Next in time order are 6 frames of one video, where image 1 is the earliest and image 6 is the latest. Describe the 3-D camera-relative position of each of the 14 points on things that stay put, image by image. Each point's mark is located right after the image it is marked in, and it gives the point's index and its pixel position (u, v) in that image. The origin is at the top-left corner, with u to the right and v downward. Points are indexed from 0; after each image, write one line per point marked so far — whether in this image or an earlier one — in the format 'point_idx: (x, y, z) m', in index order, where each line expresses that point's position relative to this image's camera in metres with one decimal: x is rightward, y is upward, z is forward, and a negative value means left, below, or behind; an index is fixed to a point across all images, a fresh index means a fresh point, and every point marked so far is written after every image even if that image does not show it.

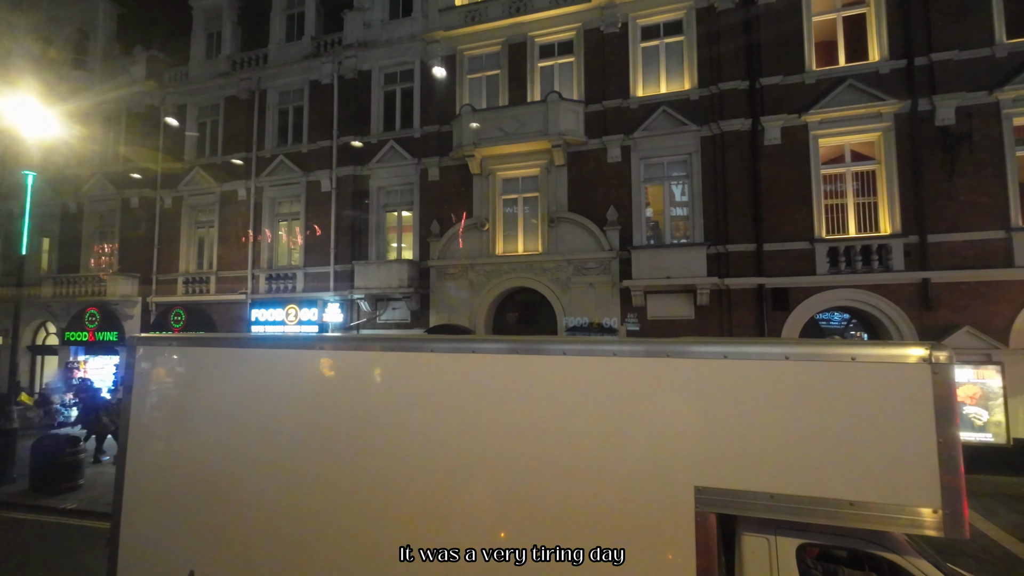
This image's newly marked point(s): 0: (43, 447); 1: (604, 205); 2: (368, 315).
0: (-10.0, -3.4, +10.8) m
1: (+2.4, +2.1, +13.2) m
2: (-4.2, -0.8, +14.9) m
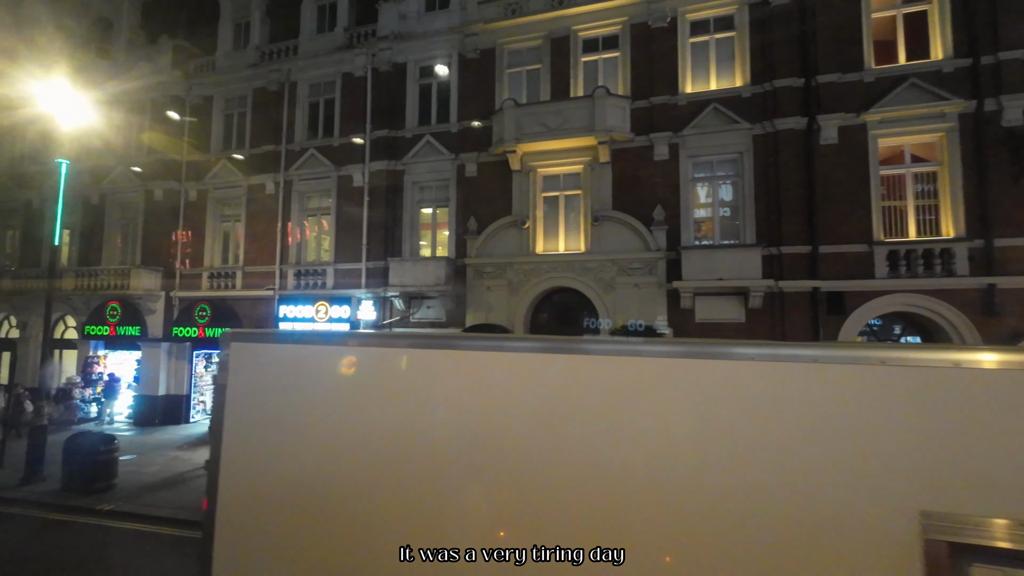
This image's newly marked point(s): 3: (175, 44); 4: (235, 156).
0: (-9.0, -3.2, +10.4) m
1: (+3.5, +2.1, +12.8) m
2: (-3.2, -0.7, +14.6) m
3: (-11.9, +8.6, +17.9) m
4: (-9.3, +4.5, +17.1) m
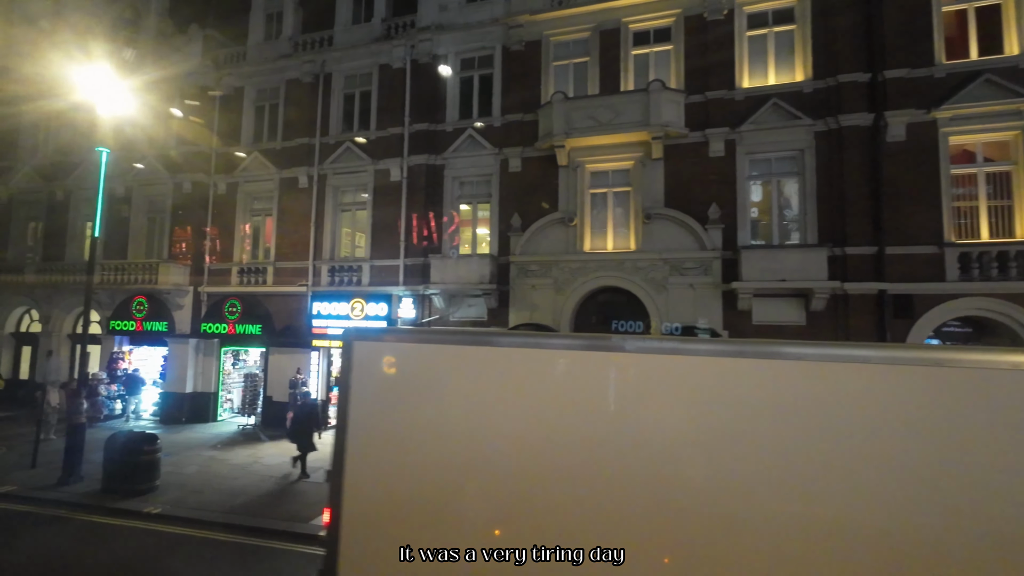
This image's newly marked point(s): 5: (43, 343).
0: (-7.8, -3.1, +10.0) m
1: (+4.7, +2.1, +12.4) m
2: (-2.0, -0.7, +14.2) m
3: (-10.6, +8.7, +17.5) m
4: (-8.1, +4.6, +16.7) m
5: (-16.8, -1.9, +18.1) m
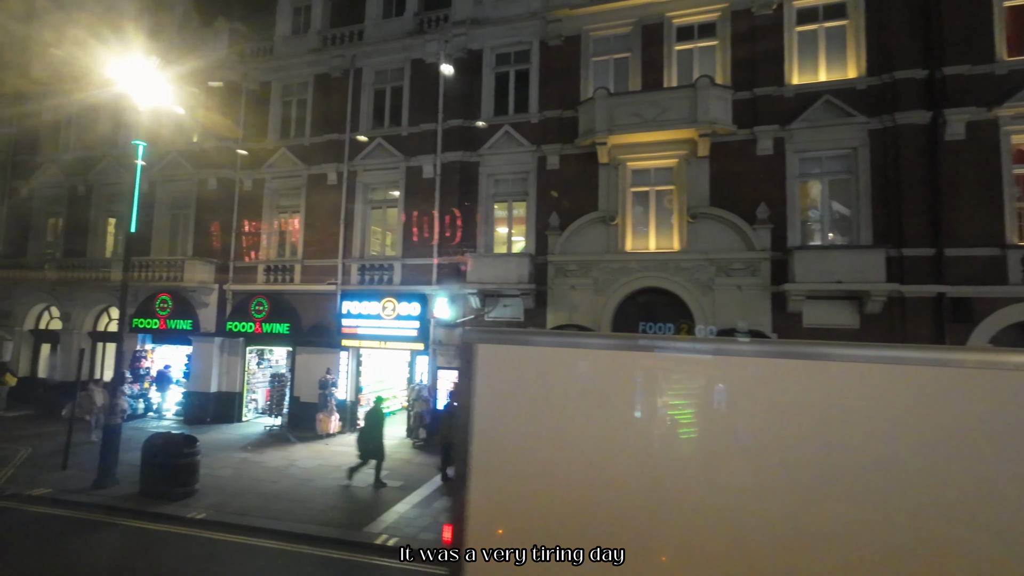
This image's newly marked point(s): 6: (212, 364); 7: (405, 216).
0: (-6.8, -3.1, +9.7) m
1: (+5.7, +2.1, +12.1) m
2: (-1.0, -0.7, +13.9) m
3: (-9.5, +8.8, +17.2) m
4: (-7.0, +4.6, +16.4) m
5: (-15.8, -1.8, +17.9) m
6: (-9.6, -2.4, +16.2) m
7: (-3.2, +2.1, +15.0) m
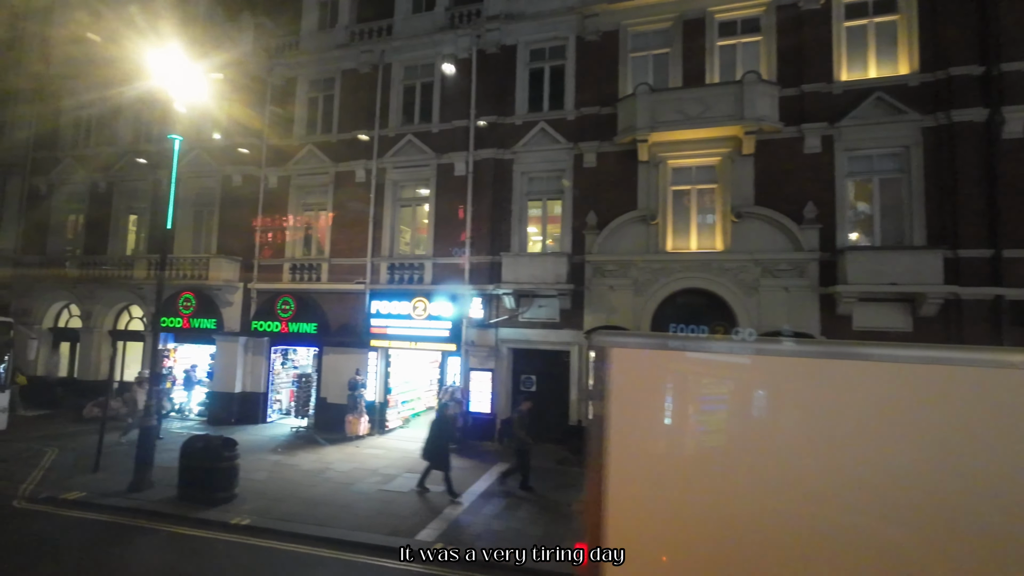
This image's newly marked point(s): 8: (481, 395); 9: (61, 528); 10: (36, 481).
0: (-5.9, -3.0, +9.5) m
1: (+6.7, +2.0, +11.8) m
2: (0.0, -0.7, +13.6) m
3: (-8.5, +8.9, +17.0) m
4: (-6.1, +4.7, +16.2) m
5: (-14.8, -1.8, +17.6) m
6: (-8.6, -2.4, +16.0) m
7: (-2.2, +2.1, +14.7) m
8: (-0.8, -2.9, +13.6) m
9: (-7.4, -3.9, +8.3) m
10: (-9.7, -3.9, +10.3) m
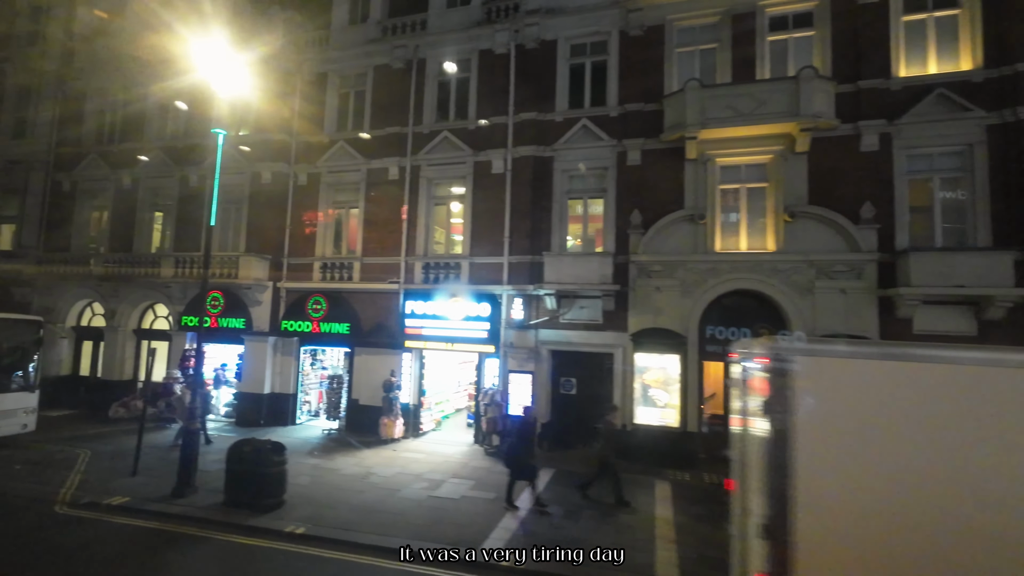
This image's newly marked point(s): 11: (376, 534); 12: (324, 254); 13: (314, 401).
0: (-4.9, -3.0, +9.2) m
1: (+7.7, +2.0, +11.5) m
2: (+1.0, -0.7, +13.3) m
3: (-7.4, +8.9, +16.7) m
4: (-5.0, +4.7, +15.8) m
5: (-13.7, -1.7, +17.3) m
6: (-7.6, -2.3, +15.7) m
7: (-1.1, +2.1, +14.4) m
8: (+0.2, -2.9, +13.3) m
9: (-6.3, -3.9, +8.0) m
10: (-8.6, -3.9, +10.0) m
11: (-2.2, -3.9, +8.1) m
12: (-5.9, +1.1, +15.9) m
13: (-6.4, -3.6, +16.4) m
